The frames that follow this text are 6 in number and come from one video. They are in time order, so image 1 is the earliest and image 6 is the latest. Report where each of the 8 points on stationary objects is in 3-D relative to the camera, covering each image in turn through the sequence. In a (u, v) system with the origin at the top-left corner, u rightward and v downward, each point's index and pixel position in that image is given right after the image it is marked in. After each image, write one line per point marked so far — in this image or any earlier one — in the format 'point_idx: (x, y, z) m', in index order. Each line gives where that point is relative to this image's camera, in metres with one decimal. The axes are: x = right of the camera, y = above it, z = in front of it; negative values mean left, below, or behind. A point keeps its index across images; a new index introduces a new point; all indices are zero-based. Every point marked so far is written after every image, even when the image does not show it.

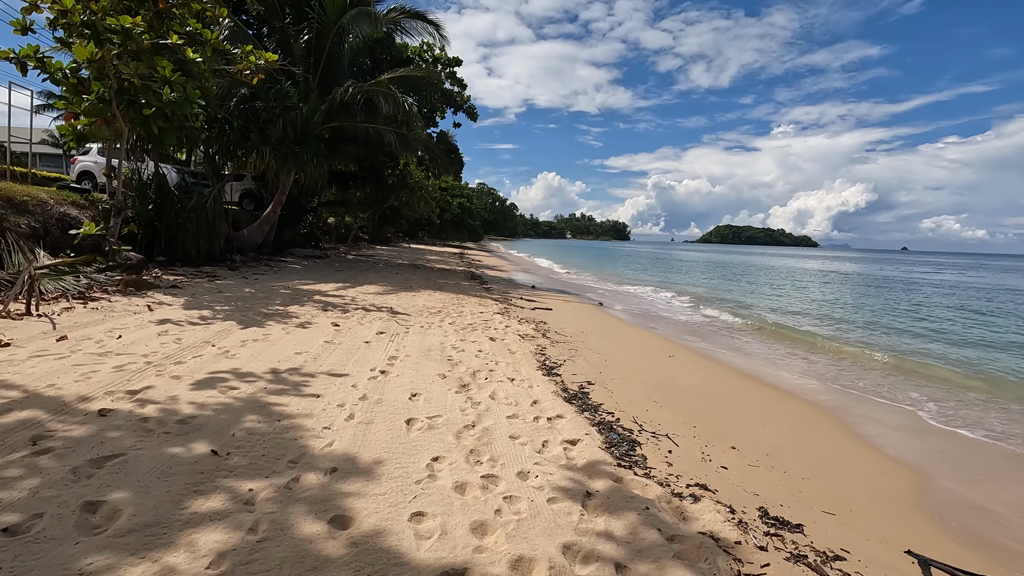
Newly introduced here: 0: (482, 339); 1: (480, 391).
0: (-0.3, -0.6, +6.3) m
1: (-0.3, -0.8, +4.3) m
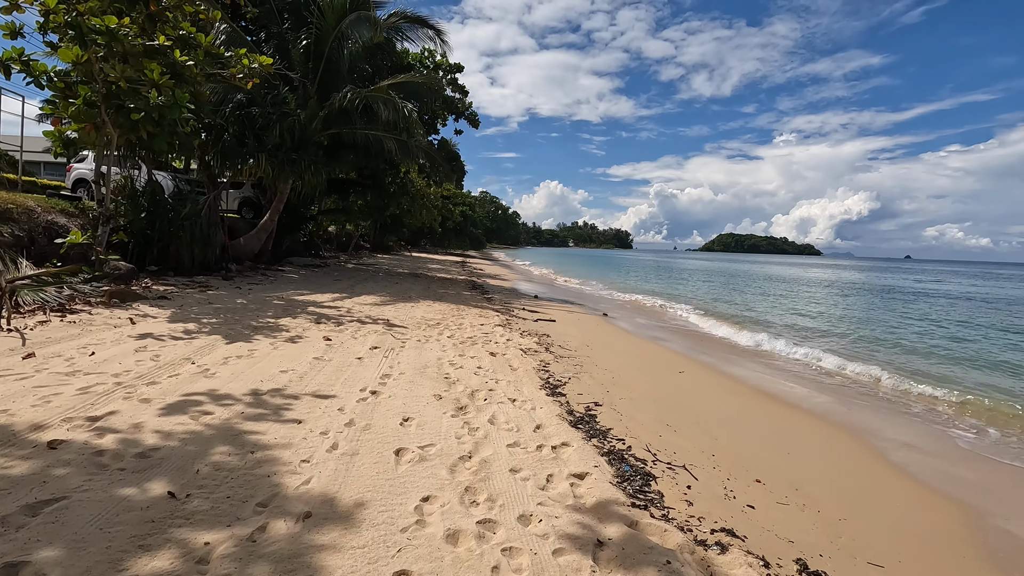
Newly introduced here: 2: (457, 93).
0: (-0.3, -0.8, +6.0) m
1: (-0.2, -0.9, +4.0) m
2: (-1.7, +5.9, +16.0) m
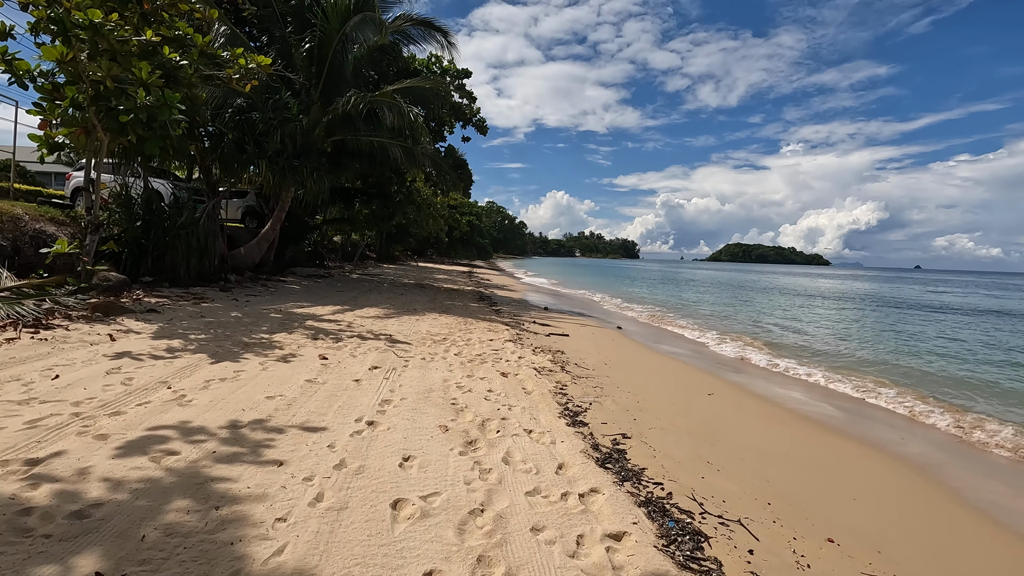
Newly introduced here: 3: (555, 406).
0: (-0.2, -0.9, +5.5) m
1: (-0.1, -1.0, +3.4) m
2: (-1.4, +5.6, +15.6) m
3: (+0.4, -1.0, +4.6) m
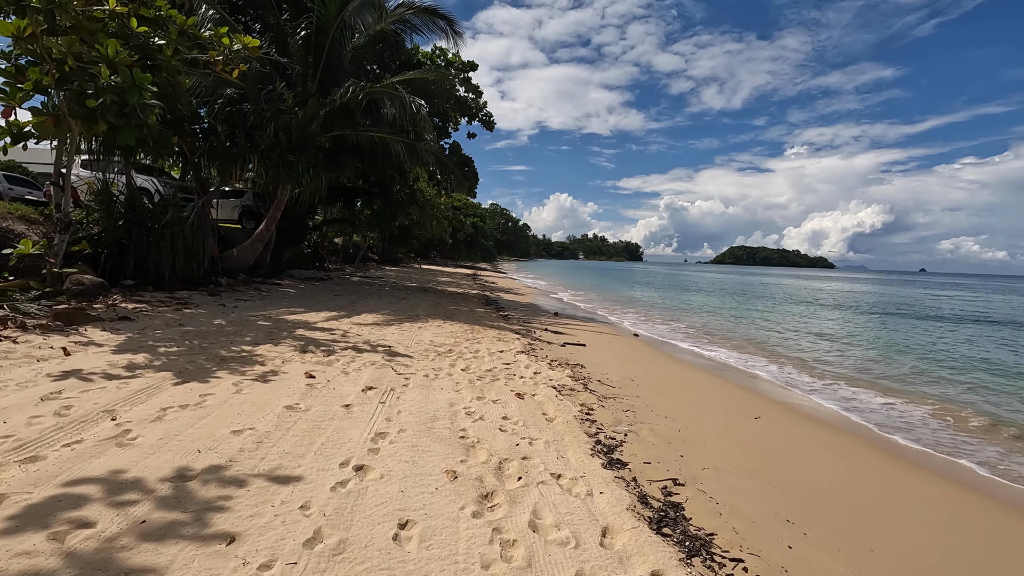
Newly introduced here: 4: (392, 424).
0: (0.0, -1.0, +4.7) m
1: (0.0, -1.1, +2.6) m
2: (-1.2, +5.4, +14.9) m
3: (+0.5, -1.1, +3.8) m
4: (-0.8, -0.9, +3.7) m
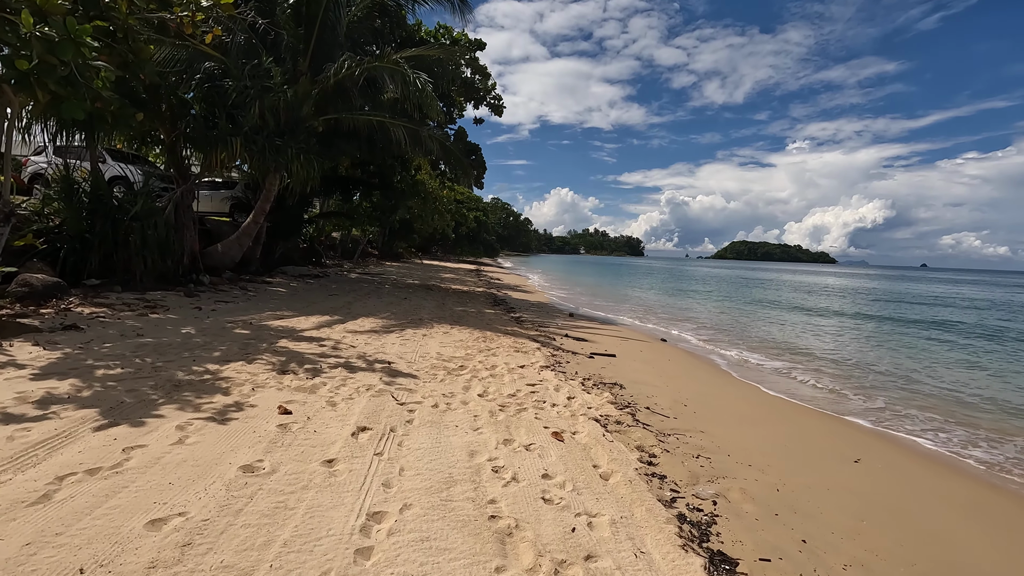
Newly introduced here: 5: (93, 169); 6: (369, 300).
0: (+0.2, -1.0, +3.6) m
1: (+0.2, -1.2, +1.5) m
2: (-0.9, +5.5, +13.7) m
3: (+0.8, -1.1, +2.7) m
4: (-0.6, -1.0, +2.6) m
5: (-6.5, +1.8, +8.2) m
6: (-2.8, -0.2, +10.3) m
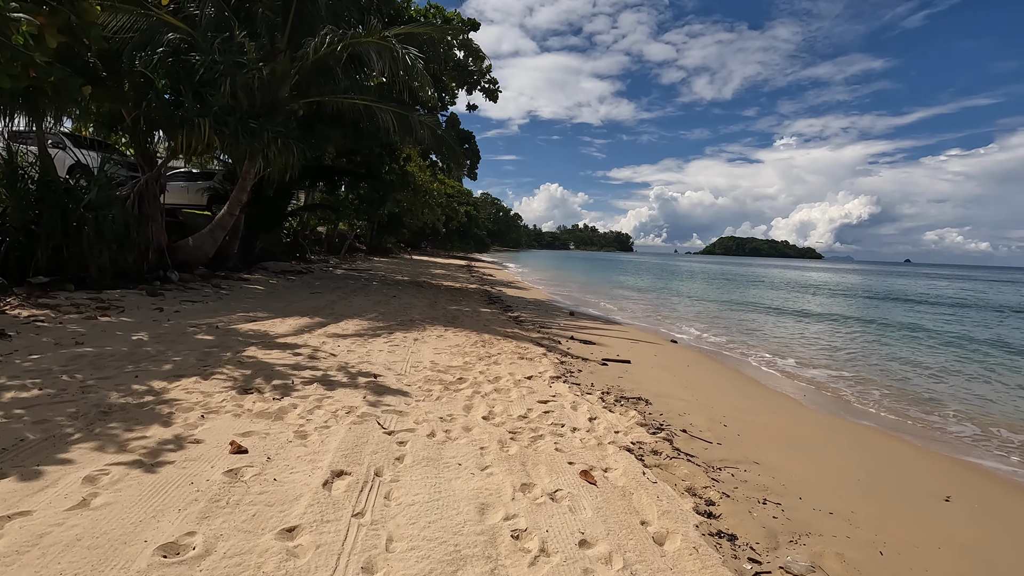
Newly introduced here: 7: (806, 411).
0: (+0.3, -1.0, +2.8) m
1: (+0.4, -1.2, +0.8) m
2: (-1.0, +5.6, +12.9) m
3: (+0.9, -1.2, +1.9) m
4: (-0.5, -1.0, +1.8) m
5: (-6.4, +1.8, +7.3) m
6: (-2.8, -0.2, +9.5) m
7: (+2.8, -1.2, +5.1) m
